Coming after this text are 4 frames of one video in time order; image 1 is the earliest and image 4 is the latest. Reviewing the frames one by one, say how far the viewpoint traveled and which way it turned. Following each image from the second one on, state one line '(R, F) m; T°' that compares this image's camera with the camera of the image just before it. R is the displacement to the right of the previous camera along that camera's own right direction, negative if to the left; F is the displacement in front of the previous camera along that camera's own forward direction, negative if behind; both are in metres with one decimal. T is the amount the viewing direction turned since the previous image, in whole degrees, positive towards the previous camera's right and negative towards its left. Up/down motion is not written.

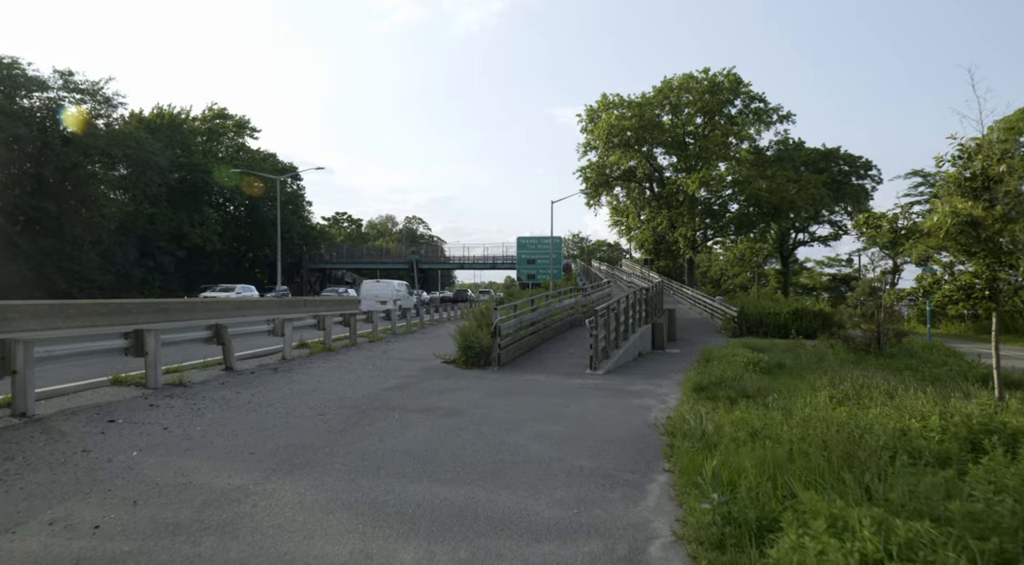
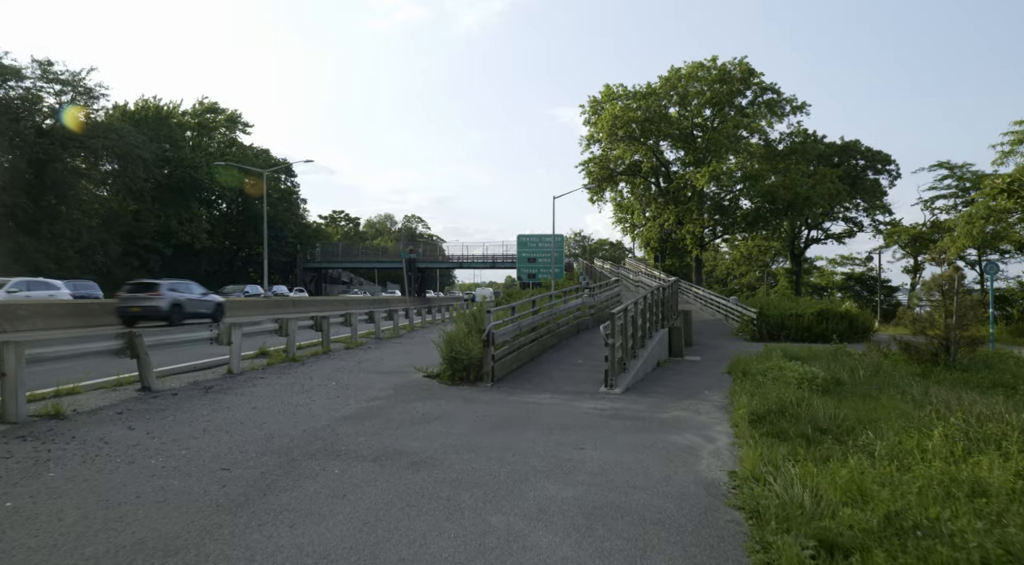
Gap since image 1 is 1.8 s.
(+0.1, +2.6) m; 0°
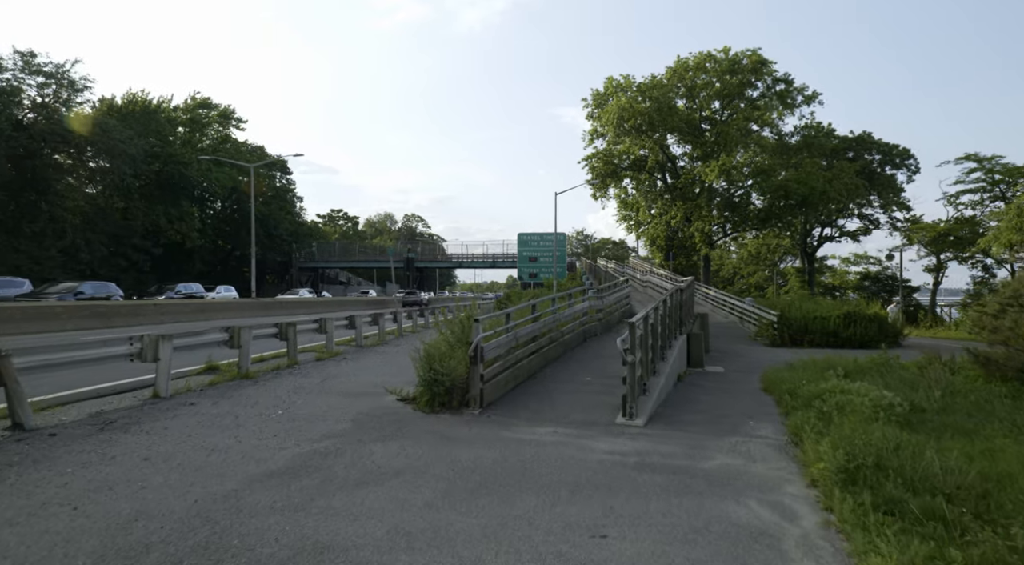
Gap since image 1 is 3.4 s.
(+0.1, +2.3) m; 0°
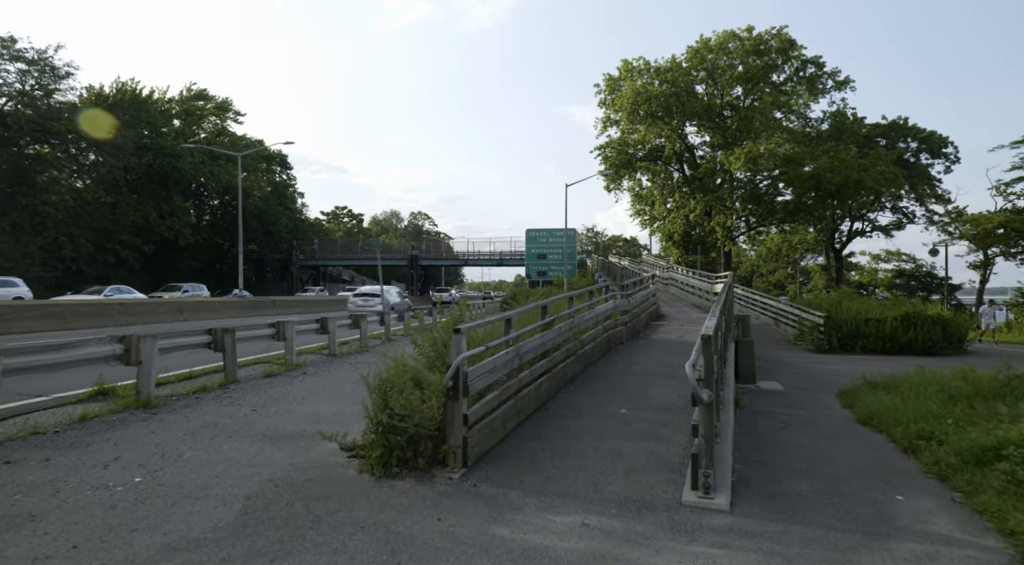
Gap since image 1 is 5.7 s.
(+0.1, +3.3) m; -1°
